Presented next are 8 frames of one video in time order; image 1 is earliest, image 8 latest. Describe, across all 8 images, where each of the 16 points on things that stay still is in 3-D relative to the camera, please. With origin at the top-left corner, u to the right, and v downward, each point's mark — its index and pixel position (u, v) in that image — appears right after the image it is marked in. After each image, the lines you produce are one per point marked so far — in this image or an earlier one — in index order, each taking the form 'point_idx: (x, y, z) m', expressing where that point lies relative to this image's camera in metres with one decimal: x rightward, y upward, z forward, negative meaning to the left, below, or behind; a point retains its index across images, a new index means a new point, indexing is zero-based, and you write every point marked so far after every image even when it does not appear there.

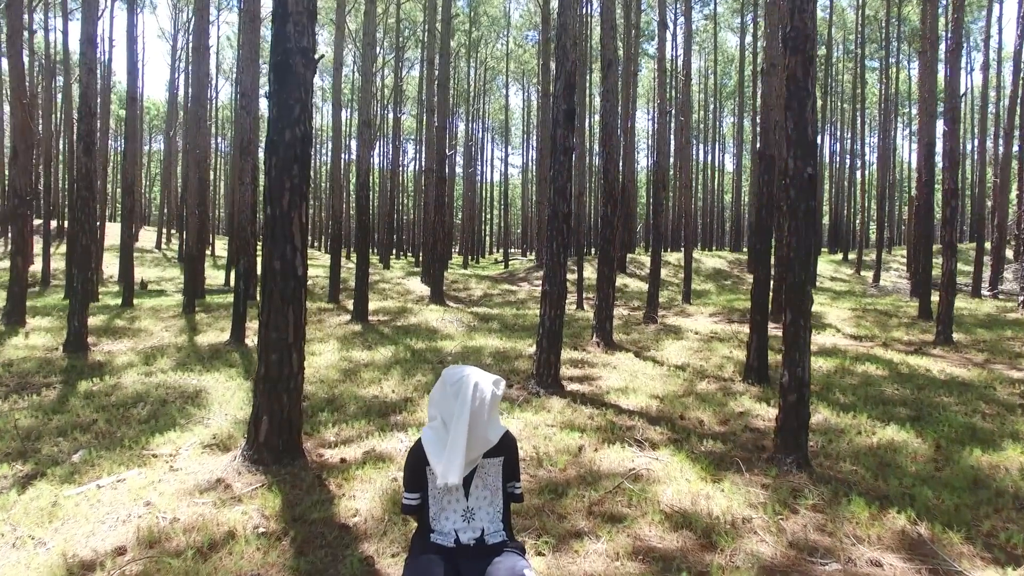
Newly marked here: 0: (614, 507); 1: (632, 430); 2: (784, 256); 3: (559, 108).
0: (+0.8, -1.6, +4.5) m
1: (+1.2, -1.5, +6.6) m
2: (+2.3, +0.3, +5.4) m
3: (+0.6, +2.4, +8.4) m
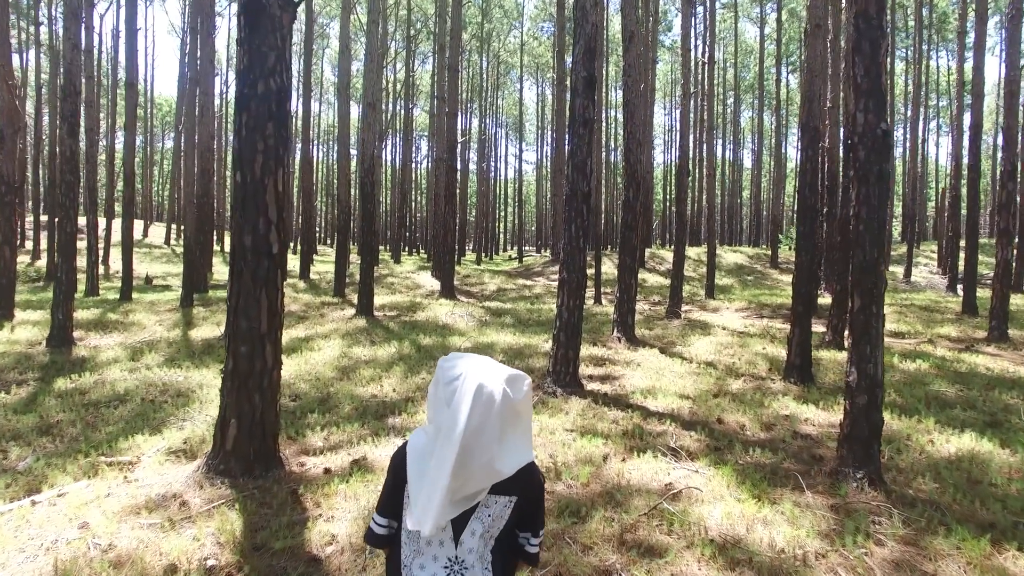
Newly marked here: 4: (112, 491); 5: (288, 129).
0: (+0.8, -1.5, +3.7) m
1: (+1.4, -1.3, +5.7) m
2: (+2.4, +0.4, +4.5) m
3: (+0.8, +2.5, +7.6) m
4: (-2.7, -1.4, +4.3) m
5: (-1.6, +1.2, +4.6) m
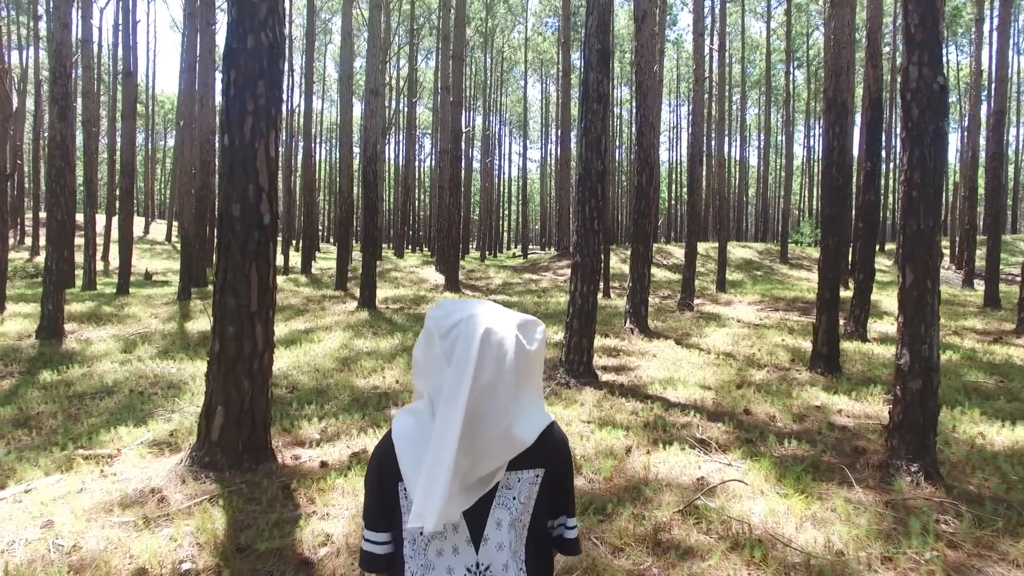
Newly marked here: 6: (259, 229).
0: (+0.9, -1.3, +3.3) m
1: (+1.5, -1.2, +5.3) m
2: (+2.5, +0.6, +4.0) m
3: (+0.9, +2.7, +7.1) m
4: (-2.6, -1.2, +3.9) m
5: (-1.5, +1.3, +4.2) m
6: (-1.6, +0.4, +4.1) m
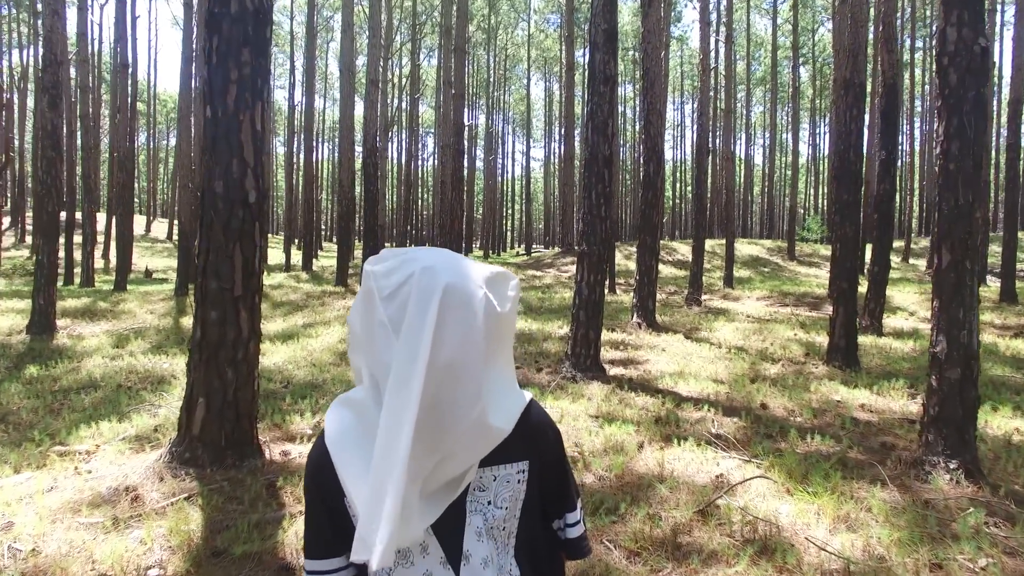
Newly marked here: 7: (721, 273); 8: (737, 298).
0: (+0.9, -1.2, +3.0) m
1: (+1.5, -1.1, +5.0) m
2: (+2.5, +0.7, +3.7) m
3: (+0.9, +2.8, +6.8) m
4: (-2.6, -1.1, +3.6) m
5: (-1.5, +1.4, +3.9) m
6: (-1.6, +0.5, +3.8) m
7: (+6.5, +0.5, +19.8) m
8: (+5.2, -0.2, +14.7) m
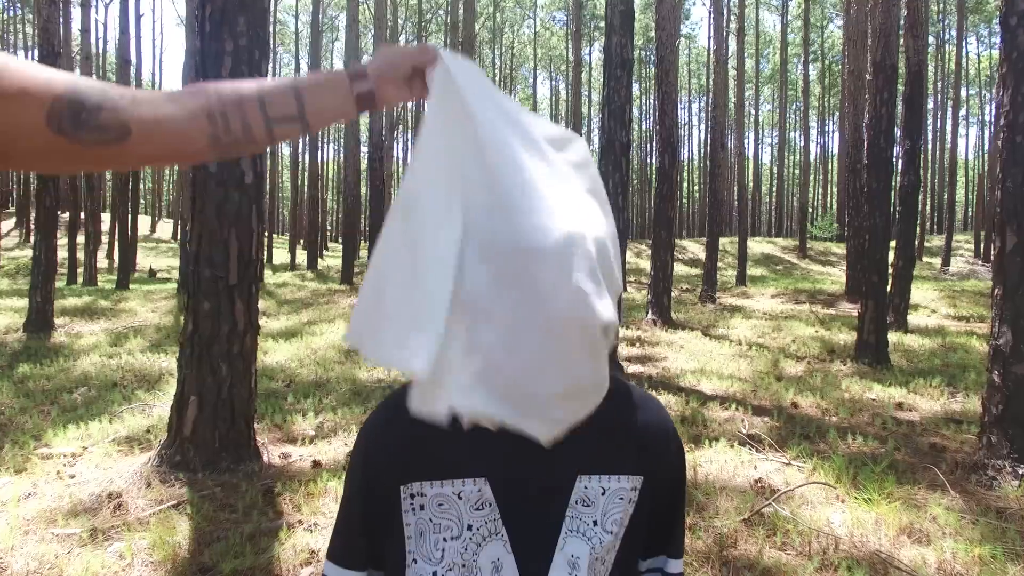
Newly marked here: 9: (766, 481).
0: (+1.0, -1.1, +2.6) m
1: (+1.6, -1.0, +4.7) m
2: (+2.6, +0.8, +3.4) m
3: (+1.0, +2.8, +6.5) m
4: (-2.5, -1.1, +3.3) m
5: (-1.4, +1.5, +3.6) m
6: (-1.5, +0.6, +3.5) m
7: (+6.7, +0.5, +19.4) m
8: (+5.4, -0.2, +14.3) m
9: (+1.4, -1.0, +3.4) m
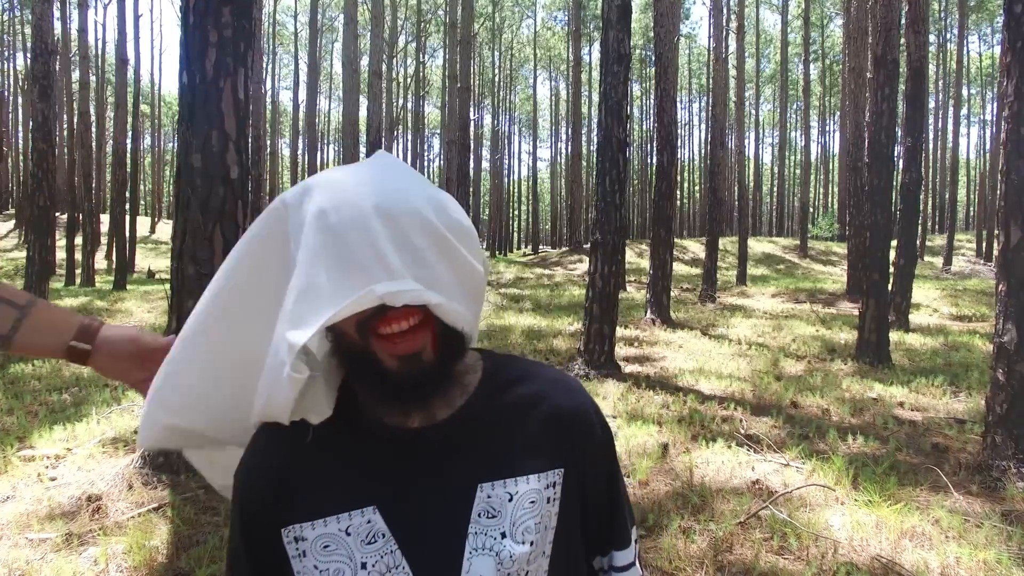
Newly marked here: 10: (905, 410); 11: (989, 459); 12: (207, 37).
0: (+1.0, -1.1, +2.5) m
1: (+1.6, -1.0, +4.6) m
2: (+2.5, +0.8, +3.3) m
3: (+1.0, +2.9, +6.4) m
4: (-2.5, -1.0, +3.2) m
5: (-1.5, +1.5, +3.5) m
6: (-1.6, +0.6, +3.4) m
7: (+6.7, +0.5, +19.3) m
8: (+5.4, -0.2, +14.2) m
9: (+1.3, -1.0, +3.3) m
10: (+3.2, -1.0, +5.1) m
11: (+2.5, -0.9, +3.4) m
12: (-1.6, +1.3, +3.4) m
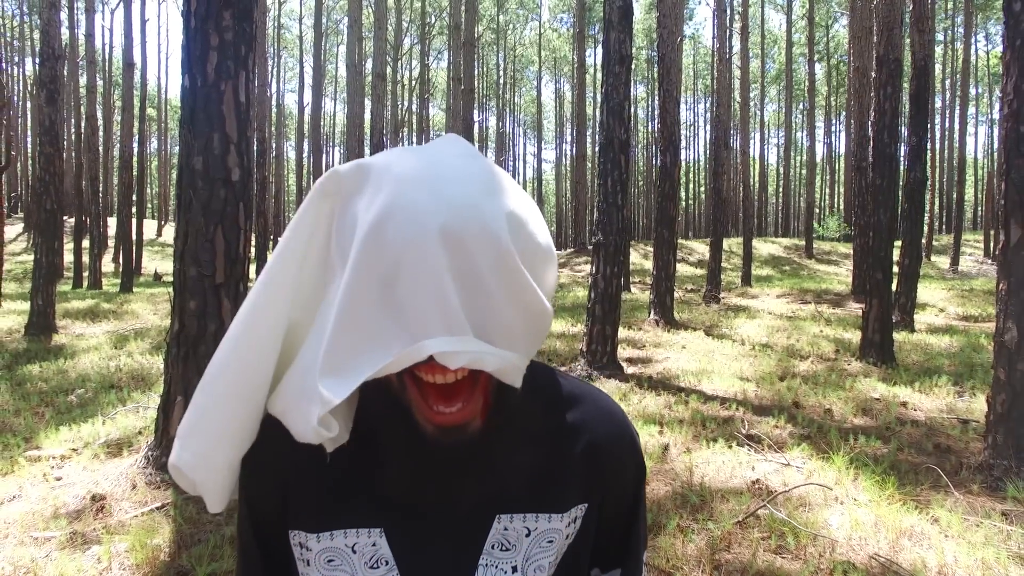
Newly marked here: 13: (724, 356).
0: (+1.0, -1.1, +2.5) m
1: (+1.6, -1.0, +4.6) m
2: (+2.5, +0.8, +3.3) m
3: (+1.0, +2.9, +6.4) m
4: (-2.5, -1.1, +3.3) m
5: (-1.5, +1.5, +3.6) m
6: (-1.6, +0.6, +3.5) m
7: (+6.8, +0.5, +19.2) m
8: (+5.4, -0.2, +14.2) m
9: (+1.3, -1.0, +3.3) m
10: (+3.2, -1.0, +5.1) m
11: (+2.5, -0.9, +3.3) m
12: (-1.6, +1.3, +3.4) m
13: (+2.4, -0.8, +7.3) m
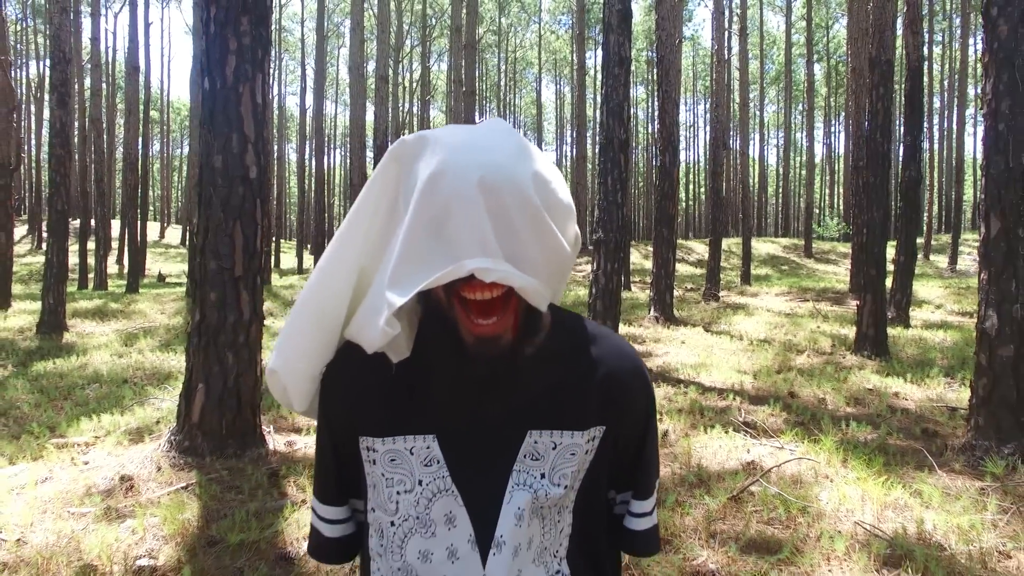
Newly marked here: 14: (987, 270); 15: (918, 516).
0: (+1.0, -1.0, +2.7) m
1: (+1.6, -0.9, +4.7) m
2: (+2.6, +0.8, +3.4) m
3: (+1.0, +2.9, +6.6) m
4: (-2.5, -1.0, +3.4) m
5: (-1.4, +1.5, +3.8) m
6: (-1.5, +0.6, +3.6) m
7: (+6.9, +0.5, +19.4) m
8: (+5.5, -0.1, +14.3) m
9: (+1.4, -1.0, +3.5) m
10: (+3.2, -0.9, +5.3) m
11: (+2.5, -0.8, +3.5) m
12: (-1.6, +1.4, +3.6) m
13: (+2.5, -0.7, +7.5) m
14: (+2.6, +0.1, +3.5) m
15: (+1.7, -1.0, +2.7) m
